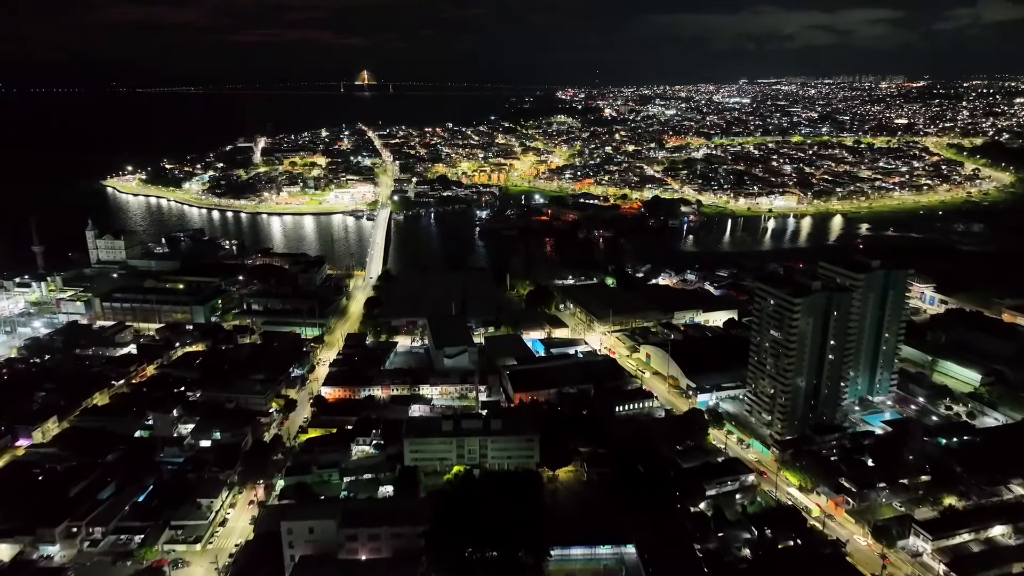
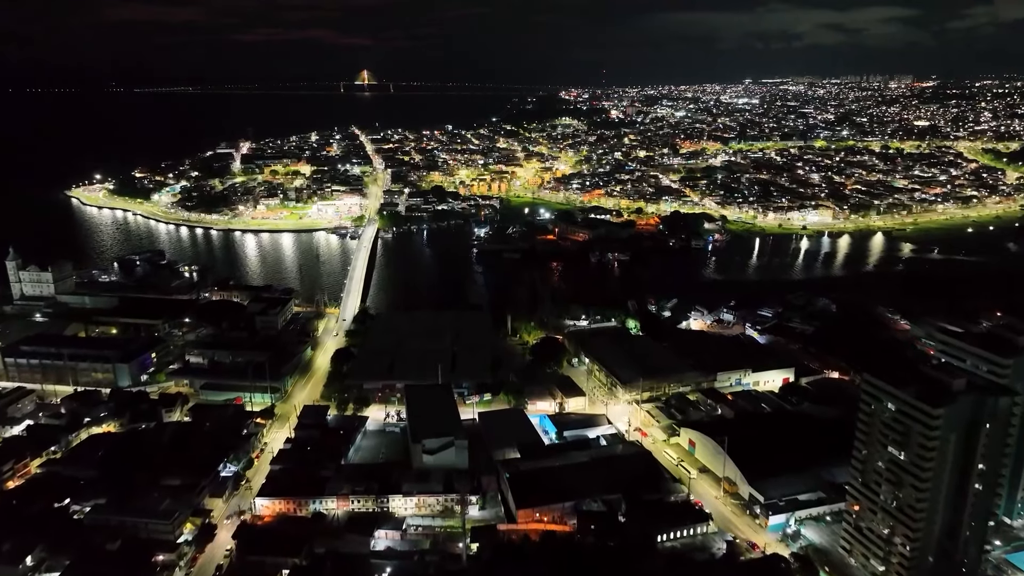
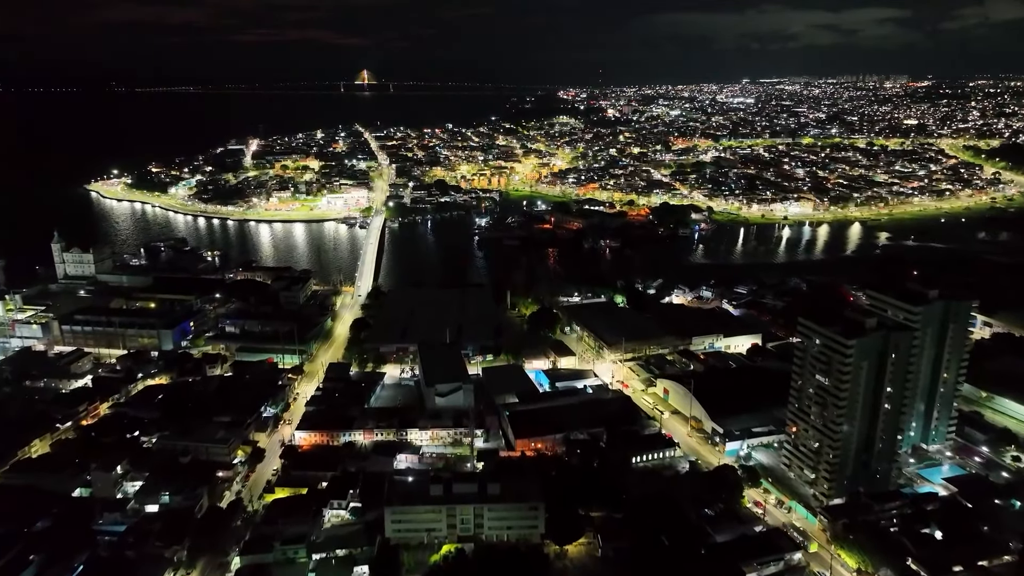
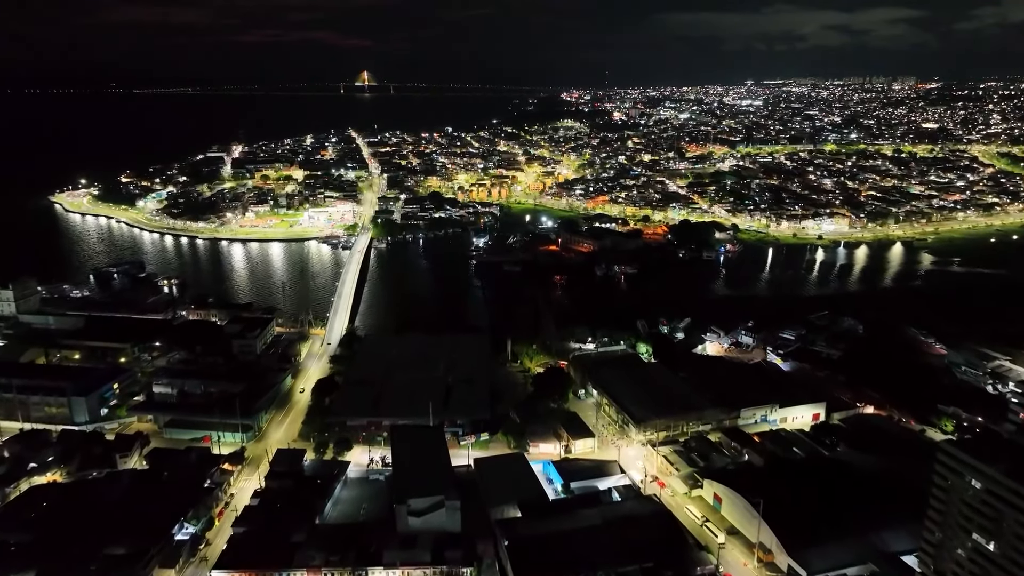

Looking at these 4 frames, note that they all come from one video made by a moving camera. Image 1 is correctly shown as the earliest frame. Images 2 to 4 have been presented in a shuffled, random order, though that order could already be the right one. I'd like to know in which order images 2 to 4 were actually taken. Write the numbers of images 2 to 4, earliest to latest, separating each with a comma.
3, 2, 4
